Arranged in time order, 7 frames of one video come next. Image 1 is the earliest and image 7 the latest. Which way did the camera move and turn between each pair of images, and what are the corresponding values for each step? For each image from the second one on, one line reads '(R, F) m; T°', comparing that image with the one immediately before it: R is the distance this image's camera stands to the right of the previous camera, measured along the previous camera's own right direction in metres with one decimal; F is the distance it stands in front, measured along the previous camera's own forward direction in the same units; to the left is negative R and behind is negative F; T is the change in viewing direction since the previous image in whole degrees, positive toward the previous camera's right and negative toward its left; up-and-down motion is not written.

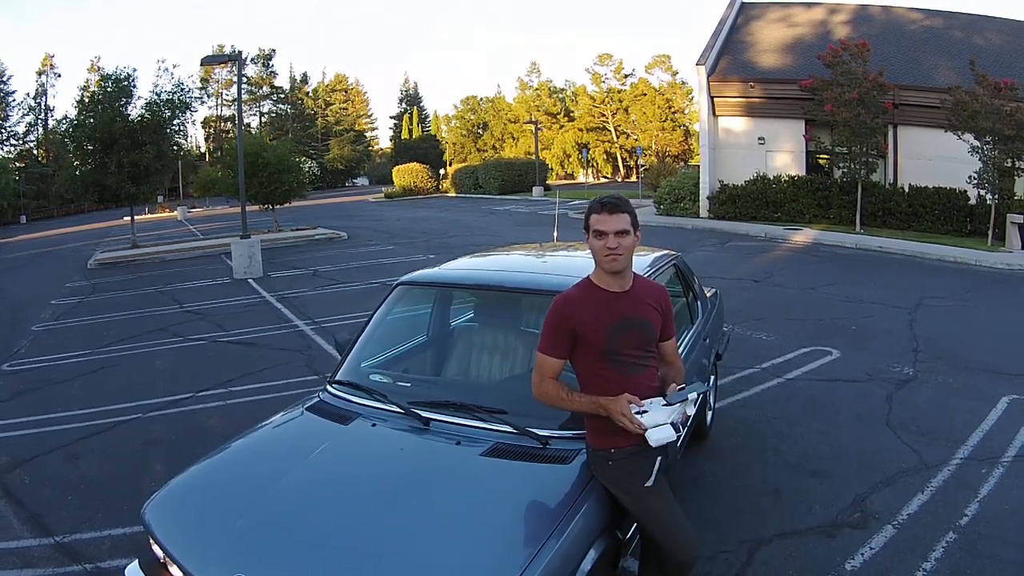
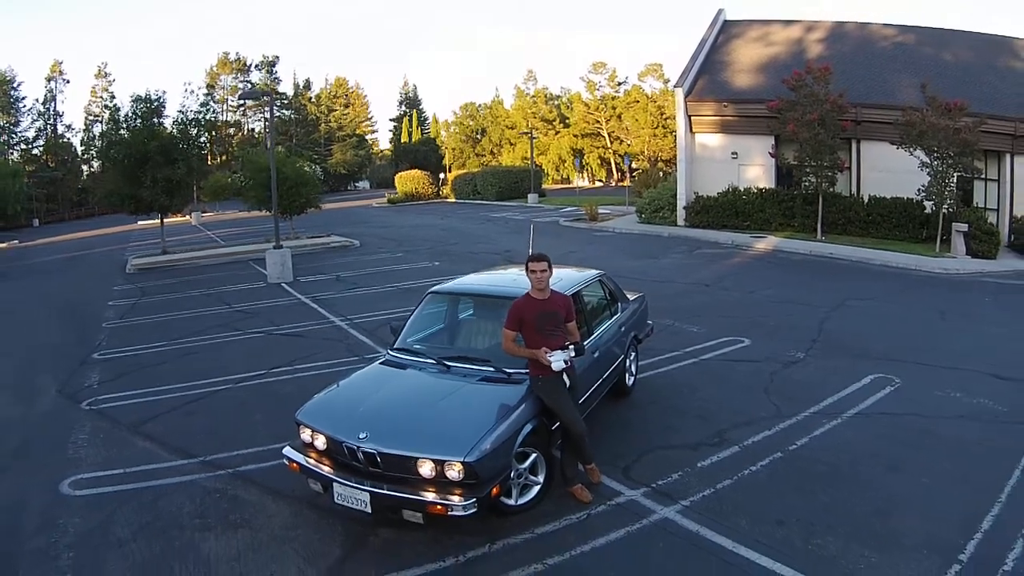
(+0.1, -2.2) m; 0°
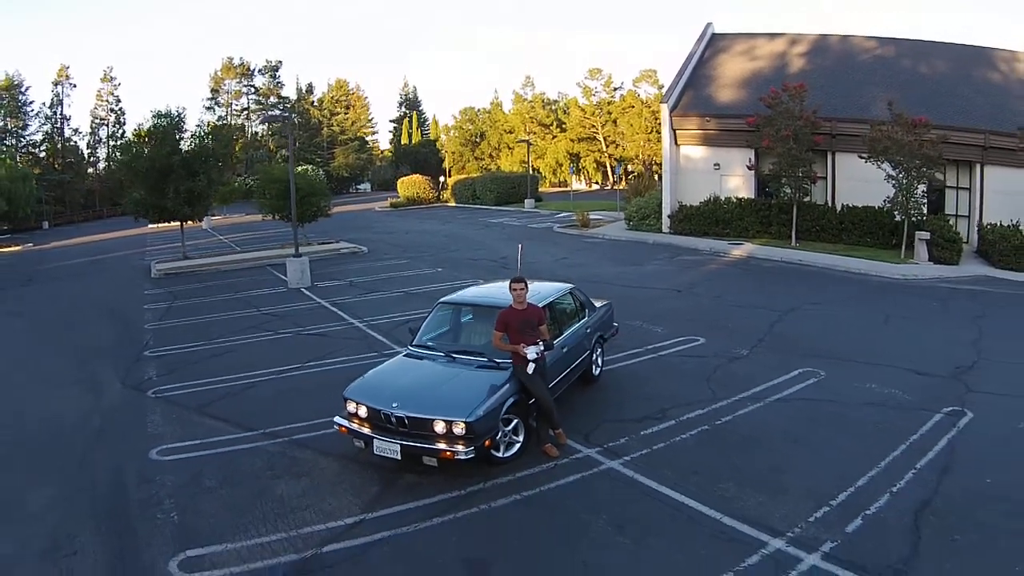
(+0.1, -1.8) m; 0°
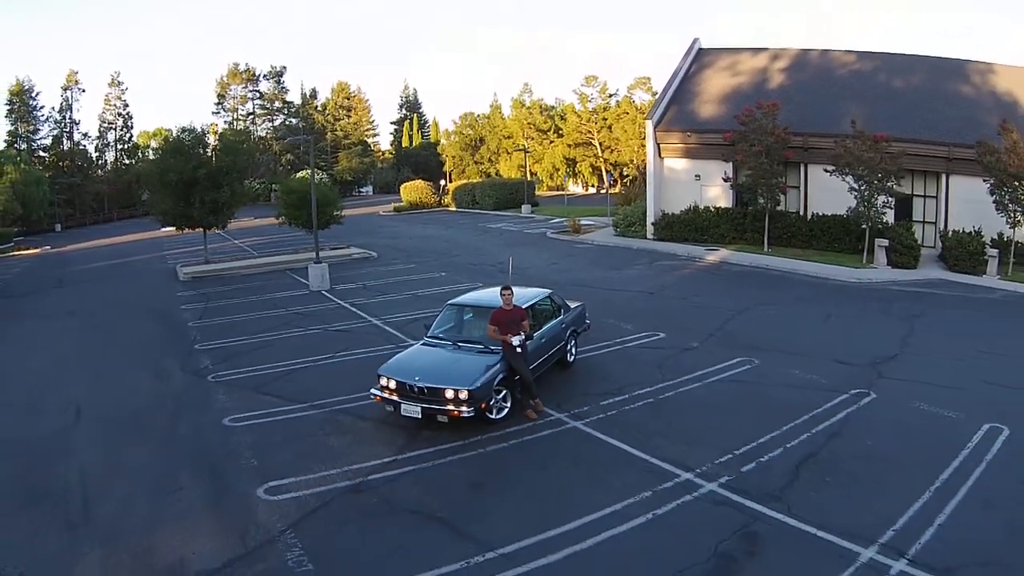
(+0.1, -2.3) m; 0°
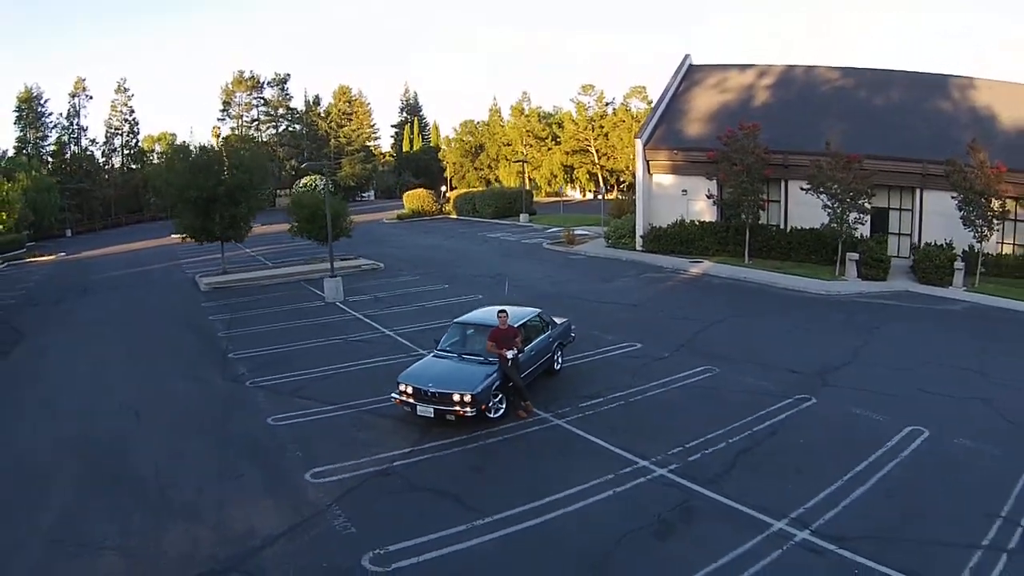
(+0.1, -2.0) m; 0°
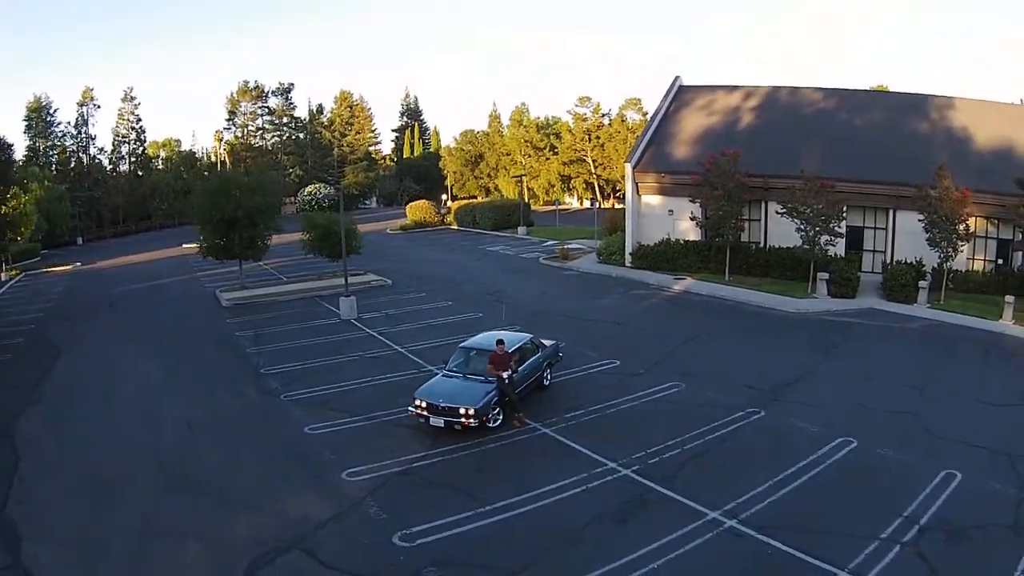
(0.0, -2.3) m; 0°
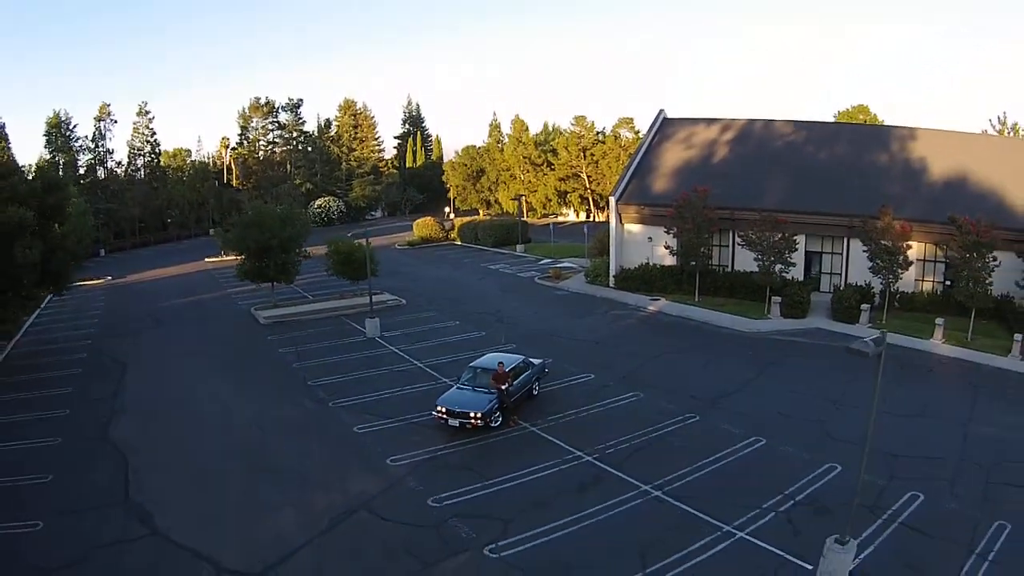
(0.0, -4.7) m; 0°
